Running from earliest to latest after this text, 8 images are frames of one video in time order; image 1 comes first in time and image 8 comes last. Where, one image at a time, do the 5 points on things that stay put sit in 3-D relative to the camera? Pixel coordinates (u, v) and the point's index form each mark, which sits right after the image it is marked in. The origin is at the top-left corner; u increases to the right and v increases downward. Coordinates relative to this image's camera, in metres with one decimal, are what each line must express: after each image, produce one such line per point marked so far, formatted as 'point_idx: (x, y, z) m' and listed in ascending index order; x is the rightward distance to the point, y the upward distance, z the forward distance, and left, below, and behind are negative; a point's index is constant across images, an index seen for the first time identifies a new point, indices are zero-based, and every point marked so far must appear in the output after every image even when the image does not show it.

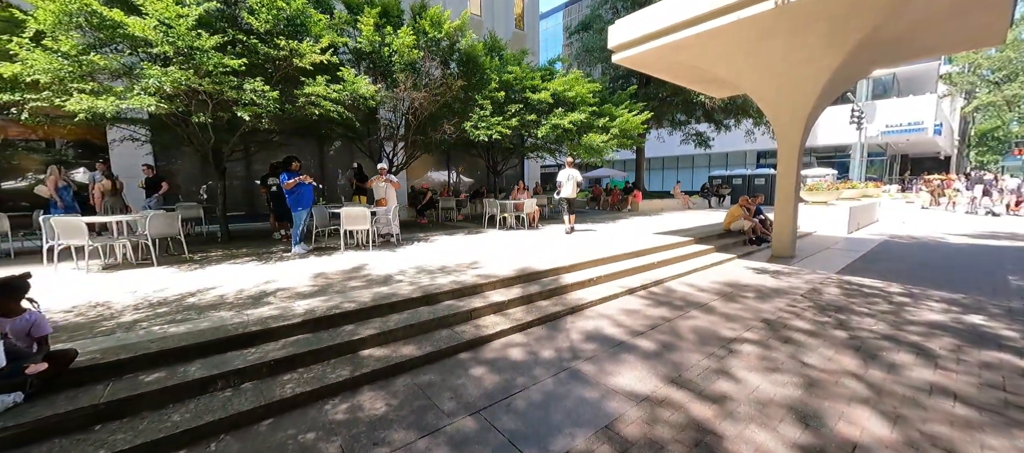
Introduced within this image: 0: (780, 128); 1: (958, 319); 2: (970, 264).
0: (+5.7, +2.1, +7.8) m
1: (+5.5, -1.2, +4.5) m
2: (+9.2, -0.8, +7.3) m
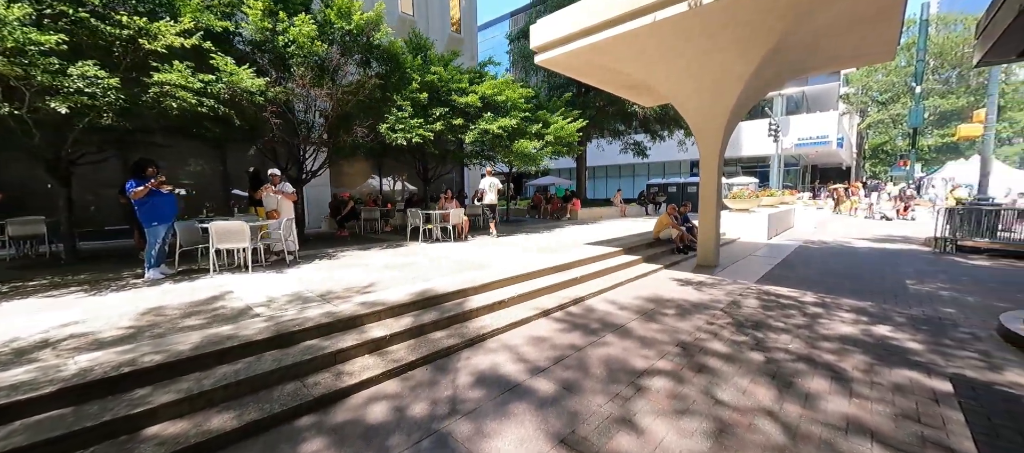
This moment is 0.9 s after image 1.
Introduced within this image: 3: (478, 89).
0: (+4.0, +2.0, +7.7) m
1: (+4.3, -1.3, +4.4) m
2: (+7.6, -0.9, +7.6) m
3: (-1.0, +4.1, +10.7) m
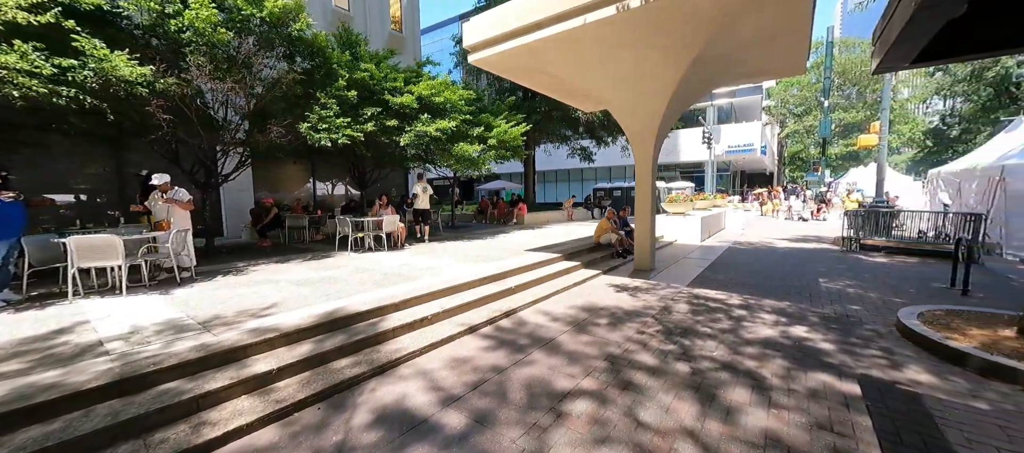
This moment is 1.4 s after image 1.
0: (+2.6, +1.9, +7.8) m
1: (+3.4, -1.3, +4.5) m
2: (+6.2, -0.9, +8.1) m
3: (-2.8, +3.9, +10.2) m
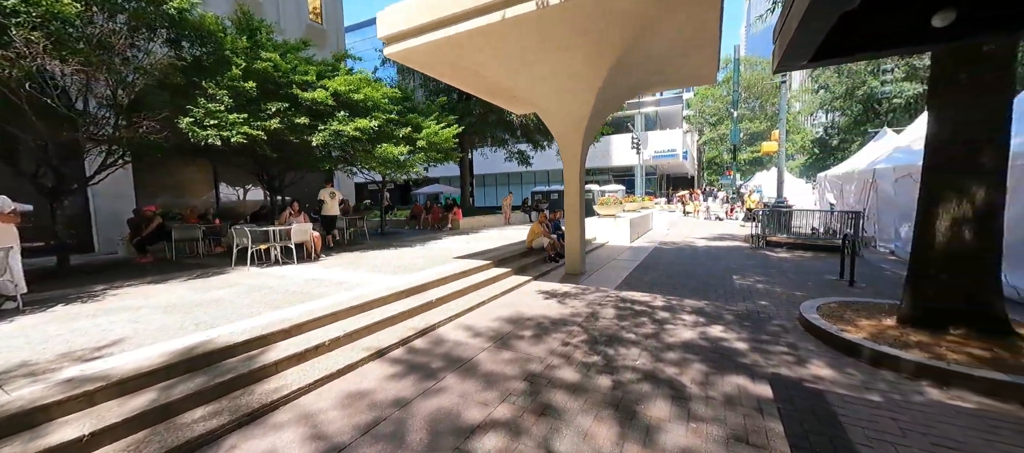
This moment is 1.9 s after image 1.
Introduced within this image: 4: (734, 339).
0: (+1.1, +1.8, +7.7) m
1: (+2.4, -1.3, +4.5) m
2: (+4.6, -1.0, +8.6) m
3: (-4.7, +3.6, +9.3) m
4: (+2.7, -1.3, +4.4) m
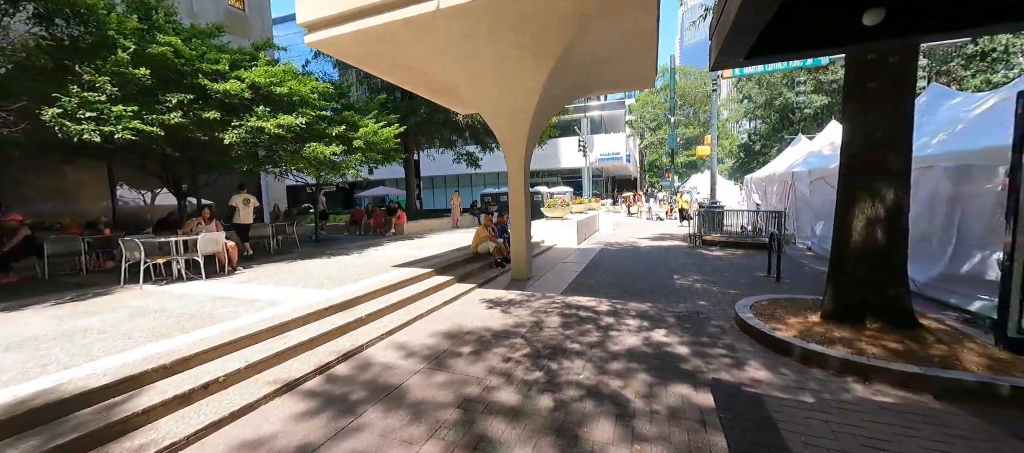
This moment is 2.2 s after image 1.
0: (-0.1, +1.7, +7.5) m
1: (+1.7, -1.4, +4.4) m
2: (+3.3, -1.0, +8.7) m
3: (-6.0, +3.4, +8.2) m
4: (+1.9, -1.4, +4.3) m
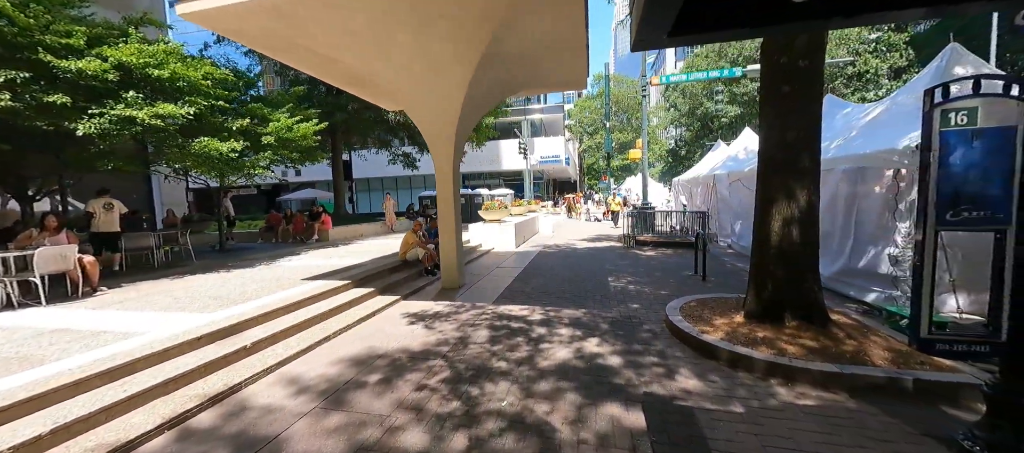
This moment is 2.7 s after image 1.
0: (-1.5, +1.6, +6.9) m
1: (+0.8, -1.4, +4.1) m
2: (+1.8, -1.0, +8.6) m
3: (-7.5, +3.2, +6.8) m
4: (+1.1, -1.4, +4.1) m
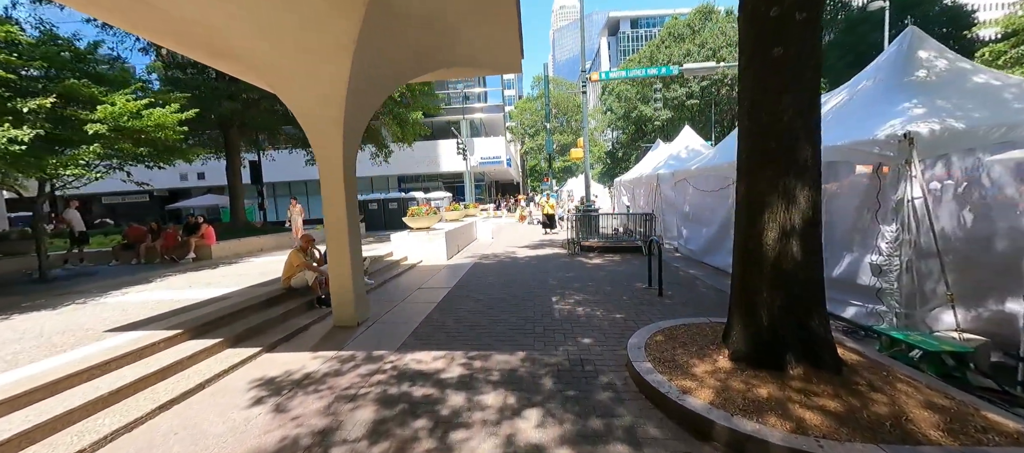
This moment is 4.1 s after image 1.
0: (-2.7, +1.4, +5.1) m
1: (0.0, -1.6, +2.7) m
2: (+0.3, -1.2, +7.3) m
3: (-8.7, +2.8, +4.1) m
4: (+0.3, -1.6, +2.7) m
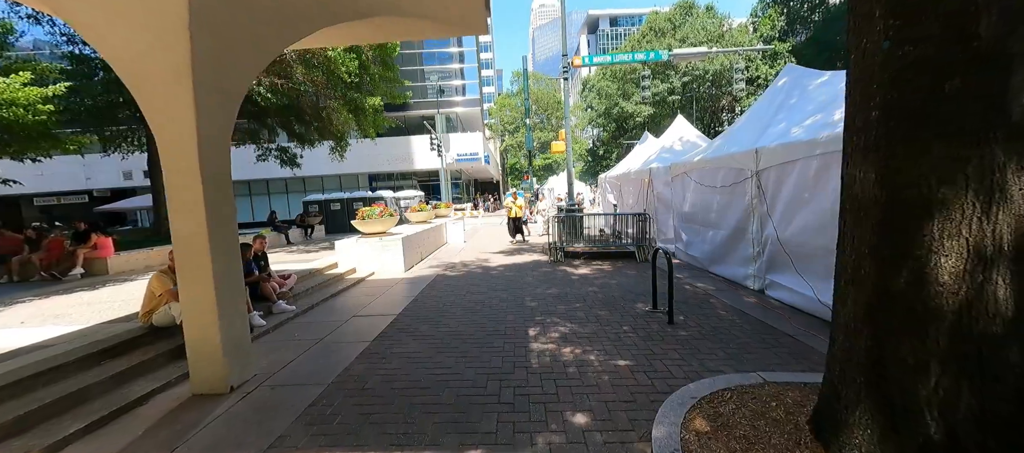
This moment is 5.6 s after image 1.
0: (-3.2, +1.2, +3.2) m
1: (-0.3, -1.7, +1.0) m
2: (-0.2, -1.3, +5.6) m
3: (-9.1, +2.6, +1.9) m
4: (0.0, -1.7, +1.0) m
